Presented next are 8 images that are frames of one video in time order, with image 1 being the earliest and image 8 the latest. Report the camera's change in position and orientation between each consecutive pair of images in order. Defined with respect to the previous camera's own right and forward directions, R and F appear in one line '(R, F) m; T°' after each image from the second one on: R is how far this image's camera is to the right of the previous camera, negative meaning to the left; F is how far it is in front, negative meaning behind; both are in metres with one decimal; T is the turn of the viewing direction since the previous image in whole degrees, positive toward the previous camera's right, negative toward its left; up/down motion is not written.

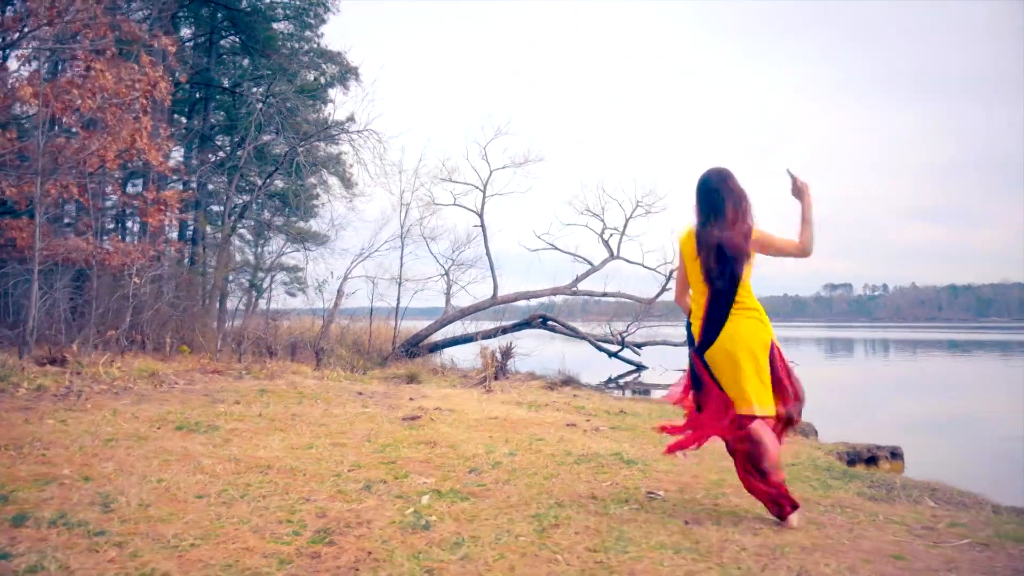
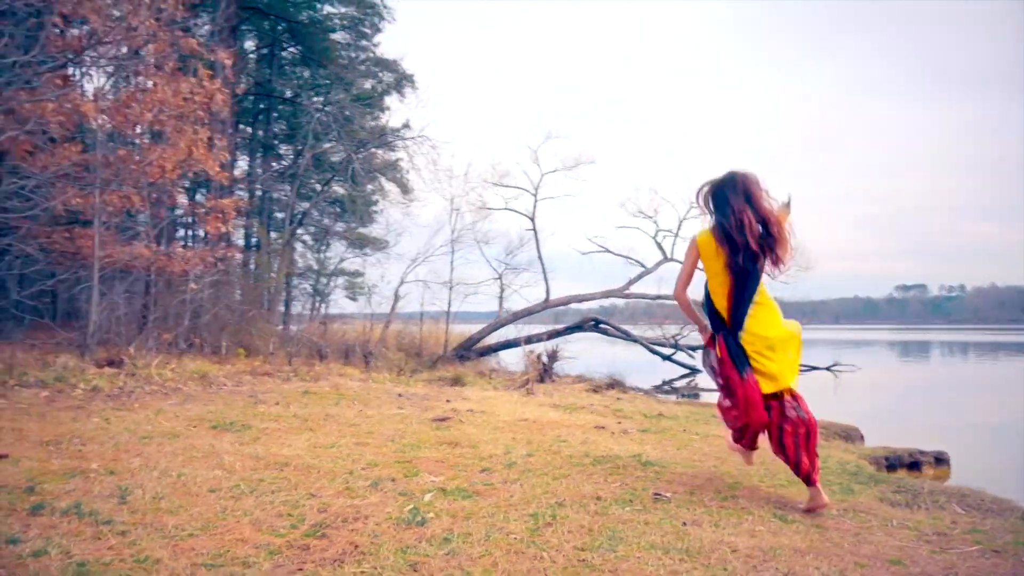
(+0.3, 0.0) m; -5°
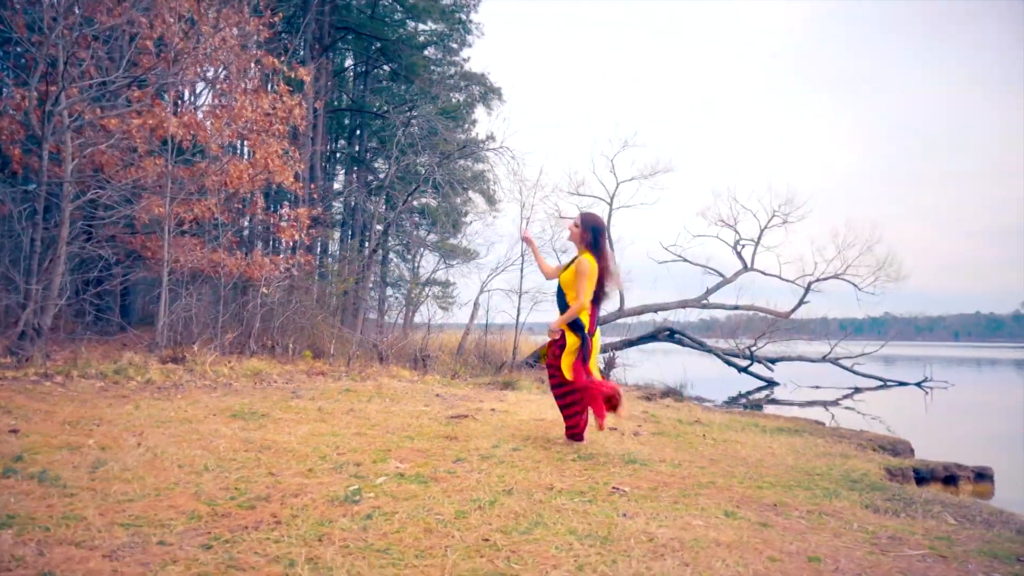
(+0.6, 0.0) m; -7°
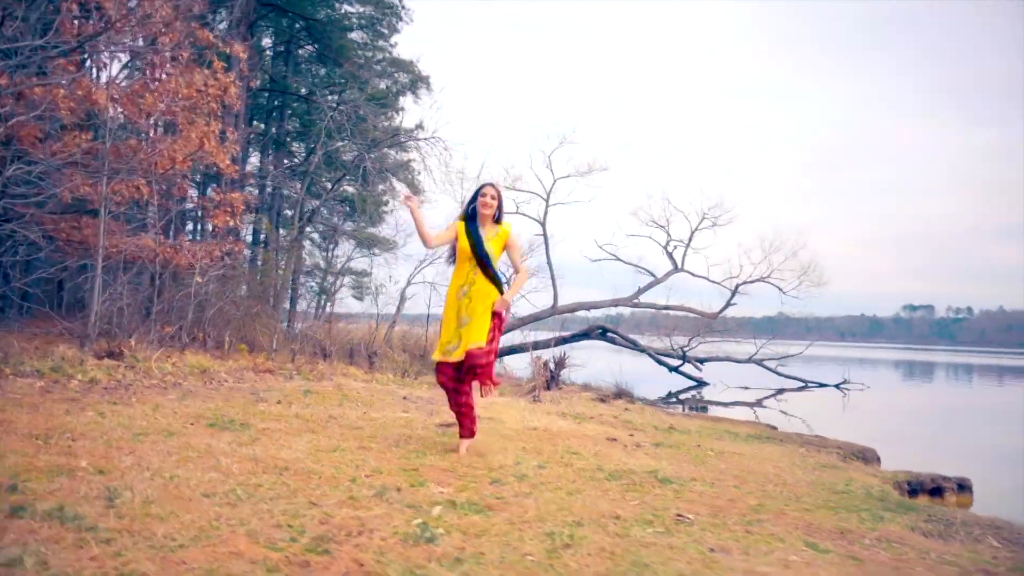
(-0.7, +0.3) m; +7°
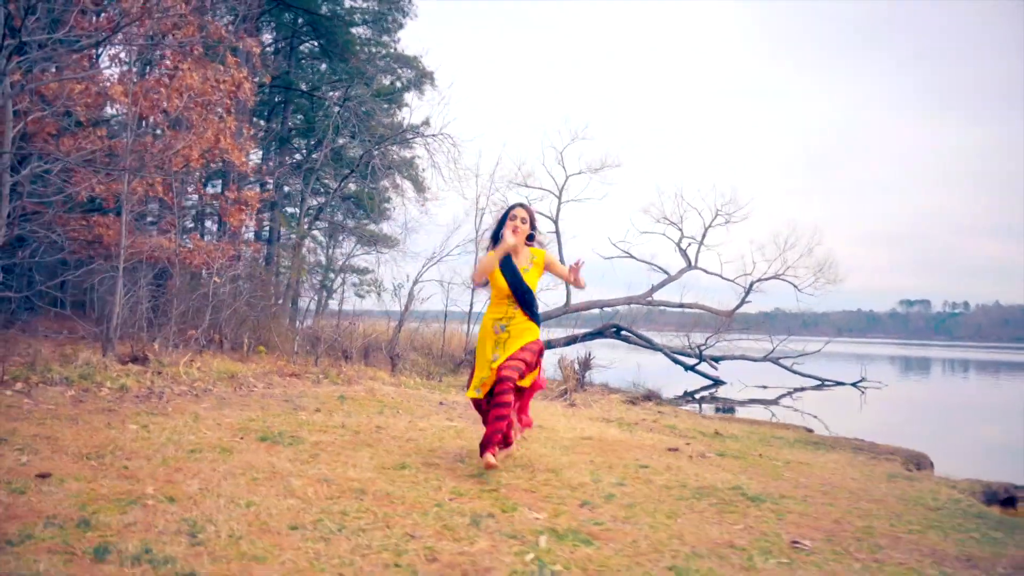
(-0.4, +0.2) m; 0°
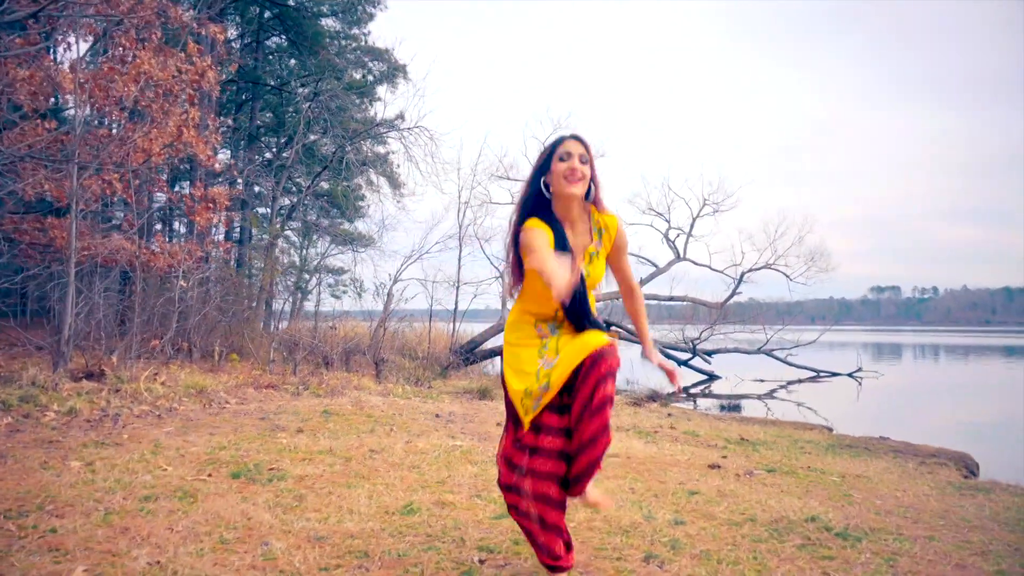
(-0.2, +0.7) m; +2°
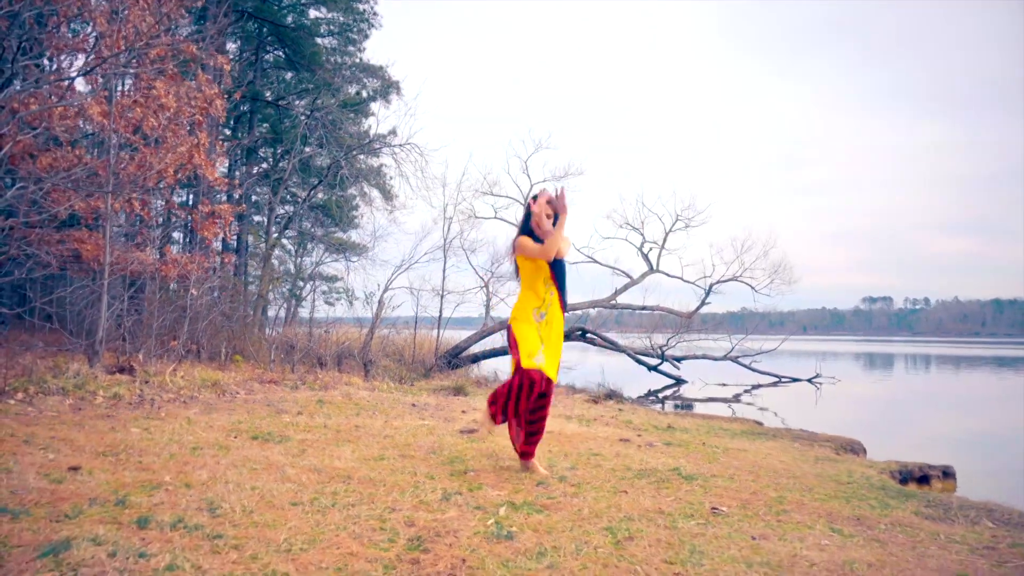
(+0.3, -1.3) m; 0°
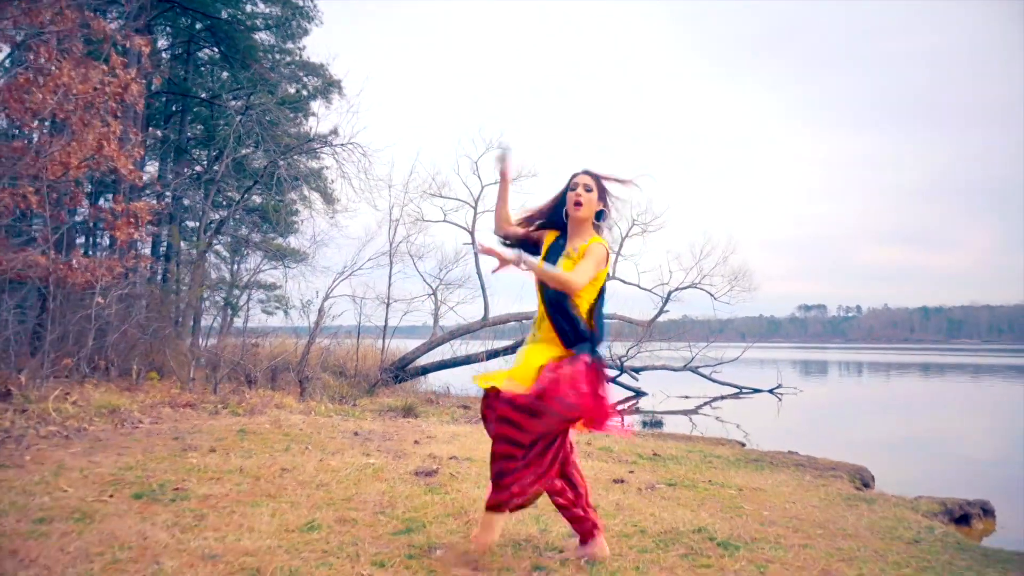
(-0.1, +1.1) m; +4°
